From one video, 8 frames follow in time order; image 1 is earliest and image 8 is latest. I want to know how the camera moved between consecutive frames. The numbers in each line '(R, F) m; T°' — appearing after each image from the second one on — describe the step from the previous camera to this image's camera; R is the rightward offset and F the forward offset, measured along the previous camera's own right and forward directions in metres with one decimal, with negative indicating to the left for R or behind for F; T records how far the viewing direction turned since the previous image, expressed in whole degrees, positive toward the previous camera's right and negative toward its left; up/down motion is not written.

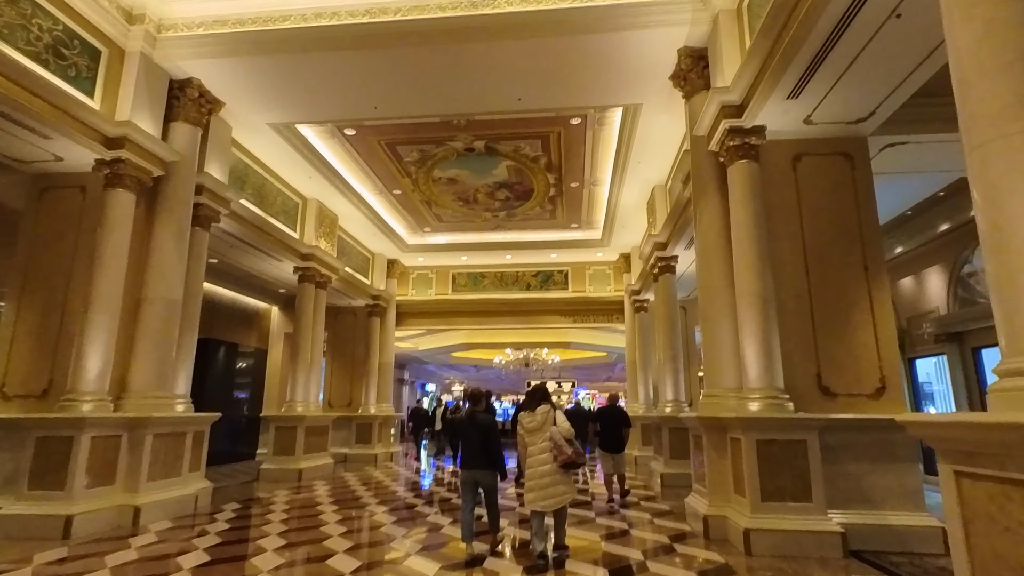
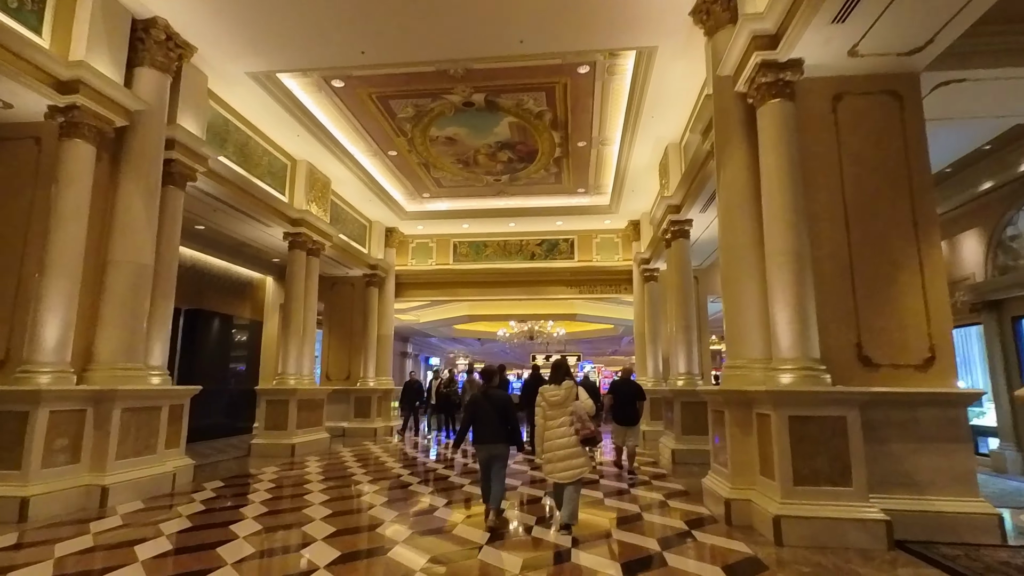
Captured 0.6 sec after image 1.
(0.0, +0.5) m; -1°
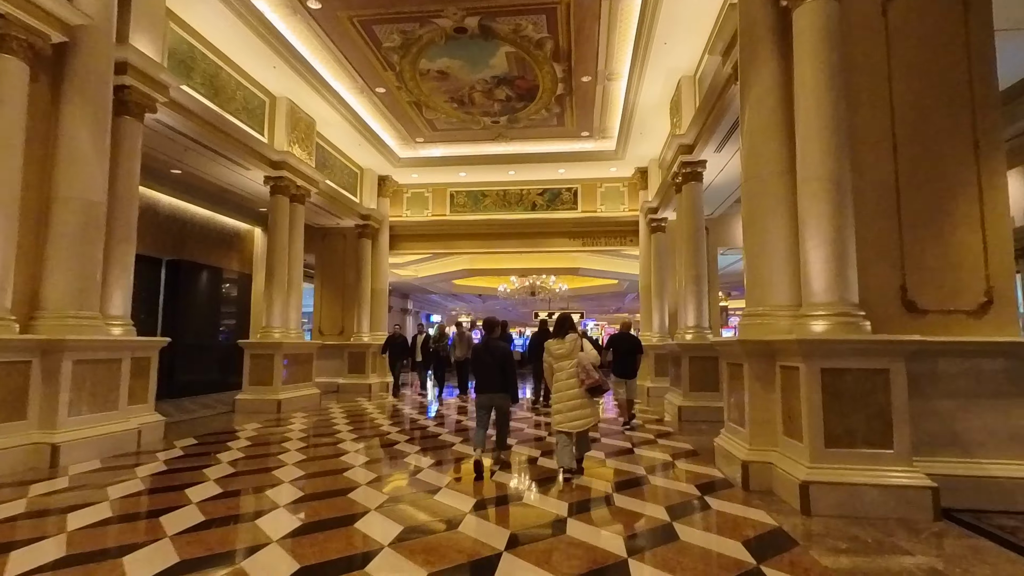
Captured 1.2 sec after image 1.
(+0.1, +0.6) m; 0°
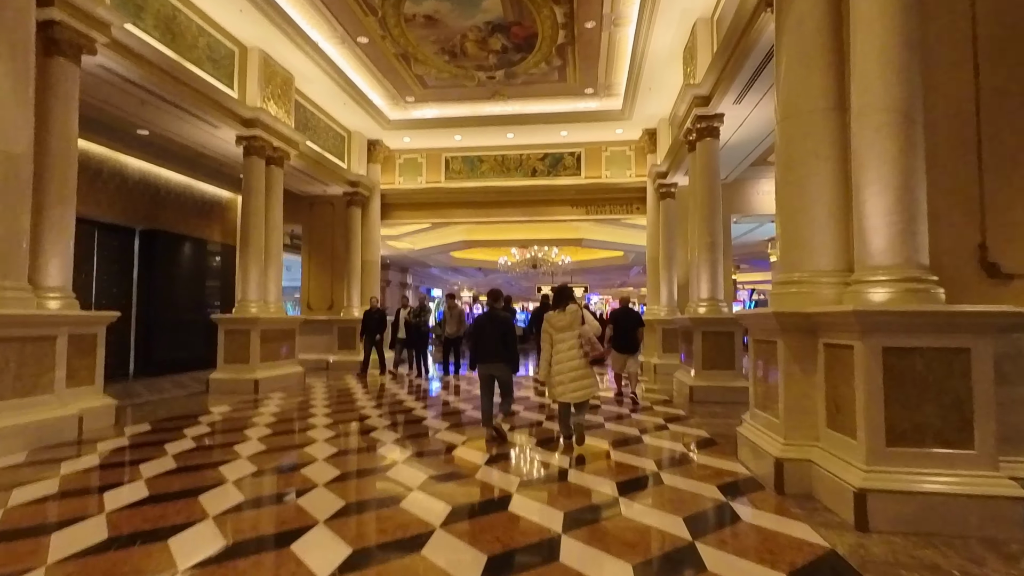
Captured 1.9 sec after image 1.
(+0.1, +0.7) m; 0°
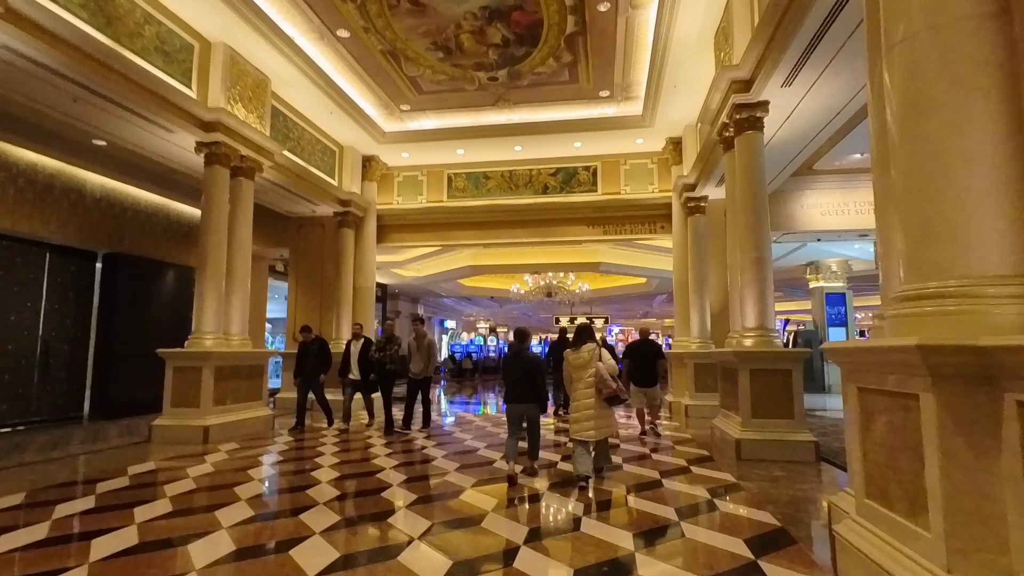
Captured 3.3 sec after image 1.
(+0.2, +1.2) m; -2°
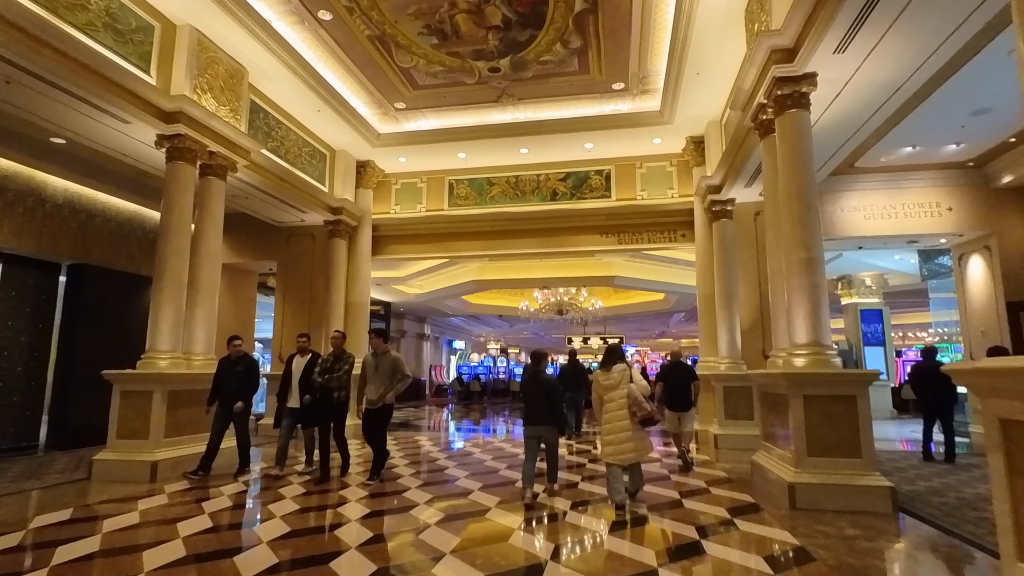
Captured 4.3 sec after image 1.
(+0.1, +0.9) m; -1°
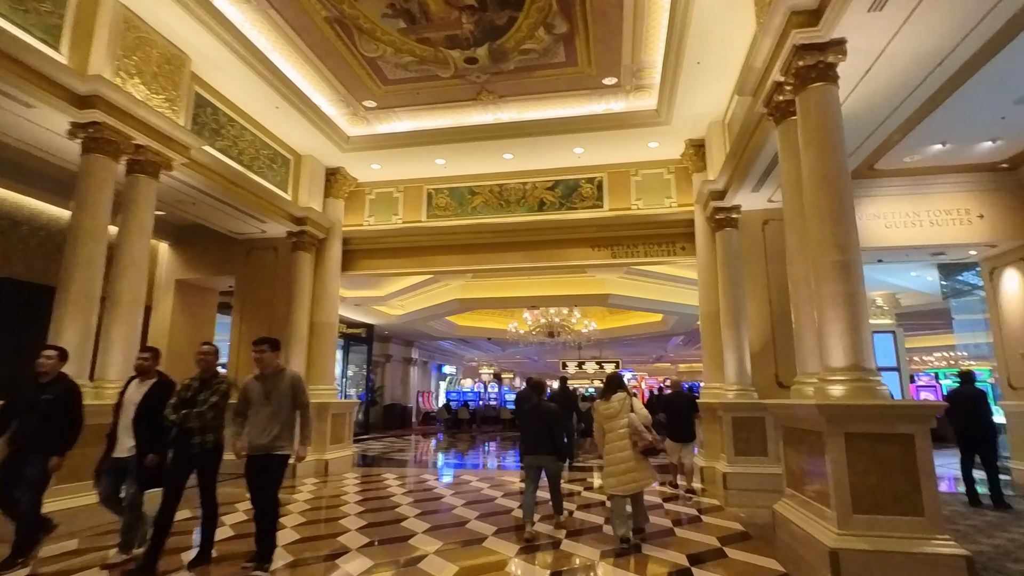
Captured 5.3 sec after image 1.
(+0.2, +0.9) m; 0°
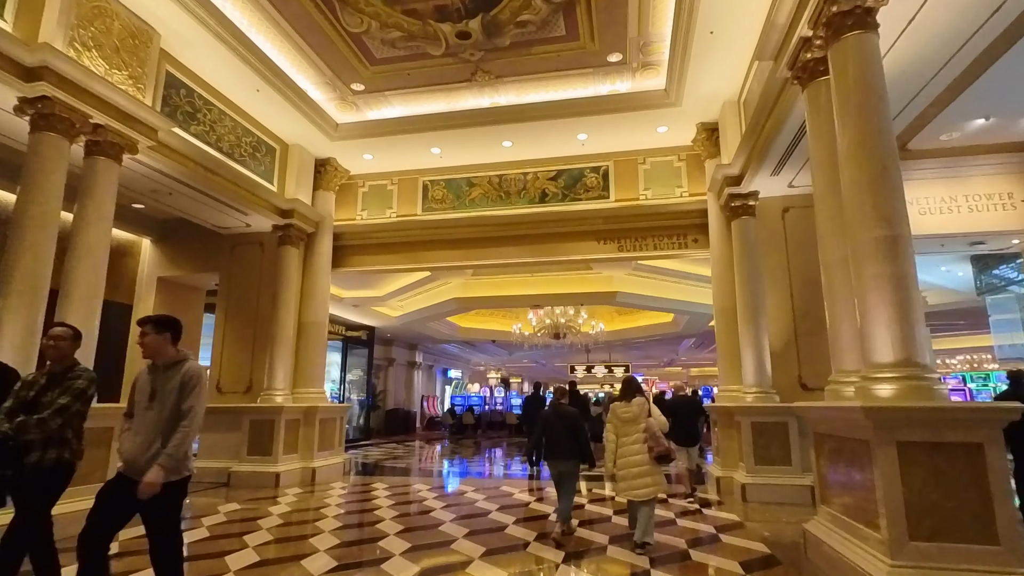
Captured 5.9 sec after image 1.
(+0.1, +0.5) m; -1°
